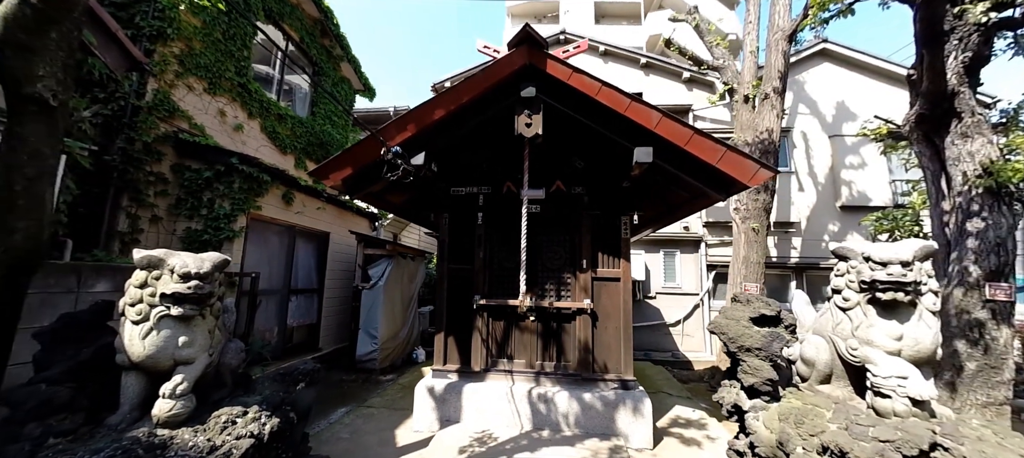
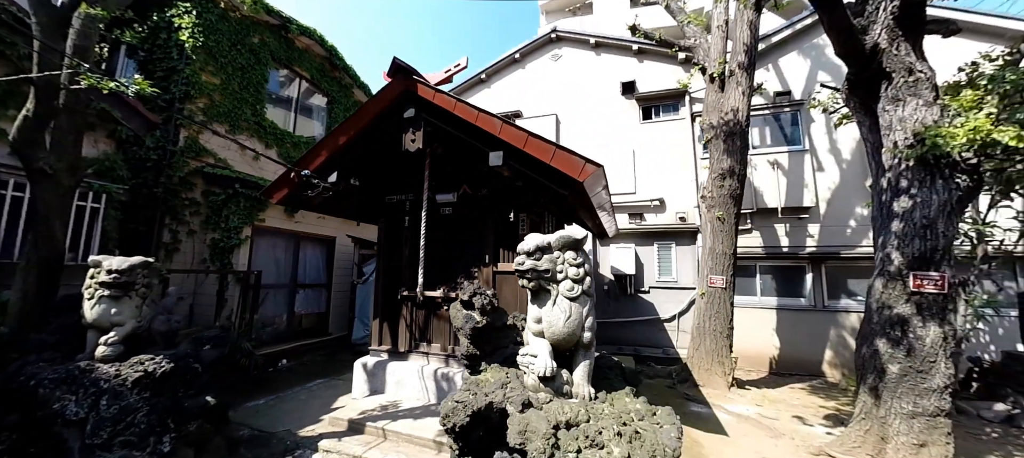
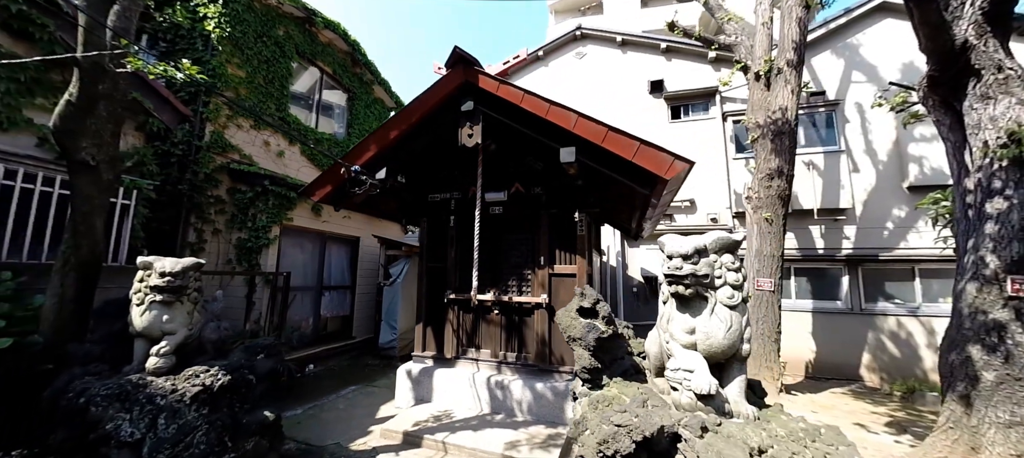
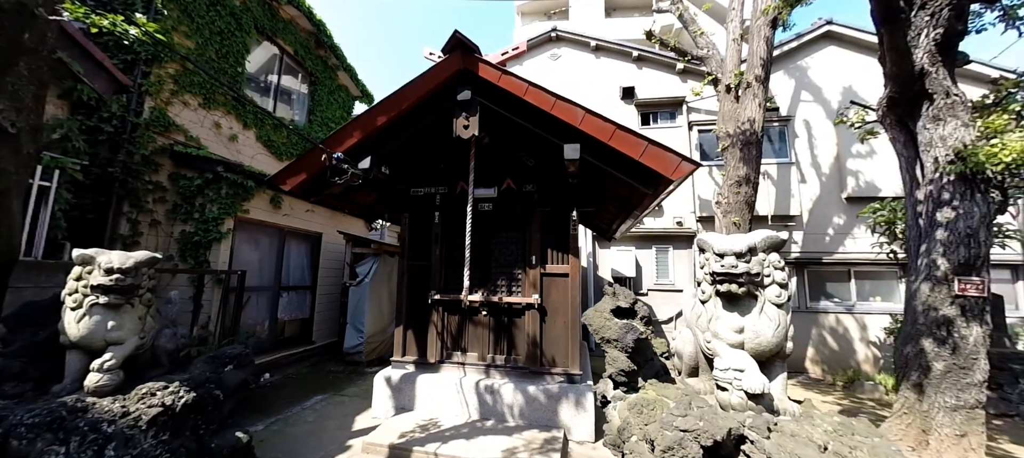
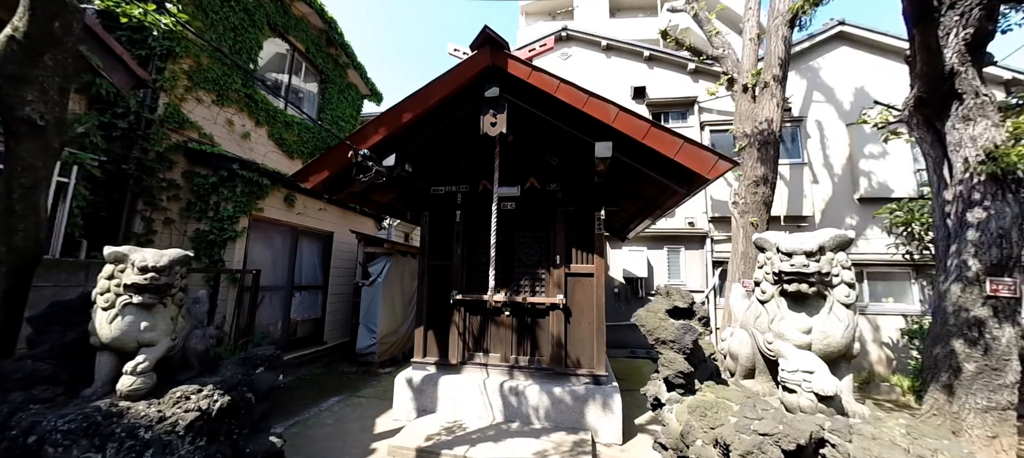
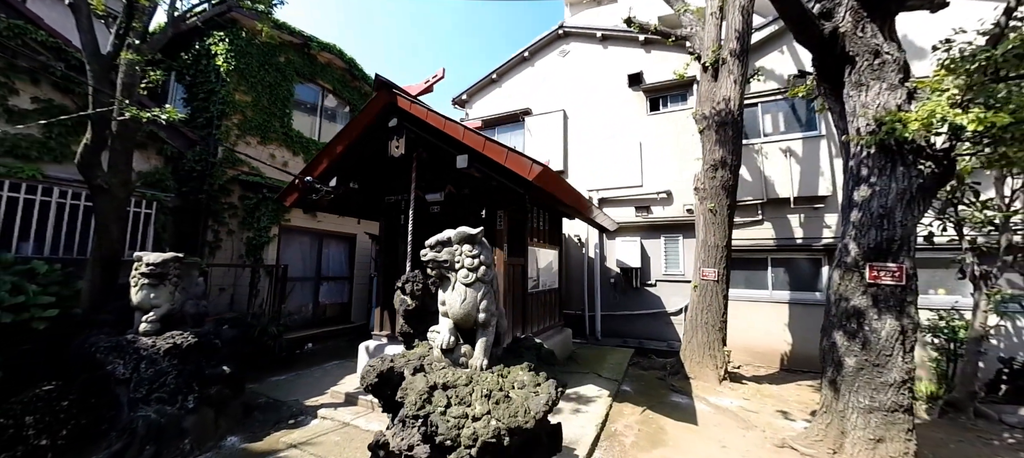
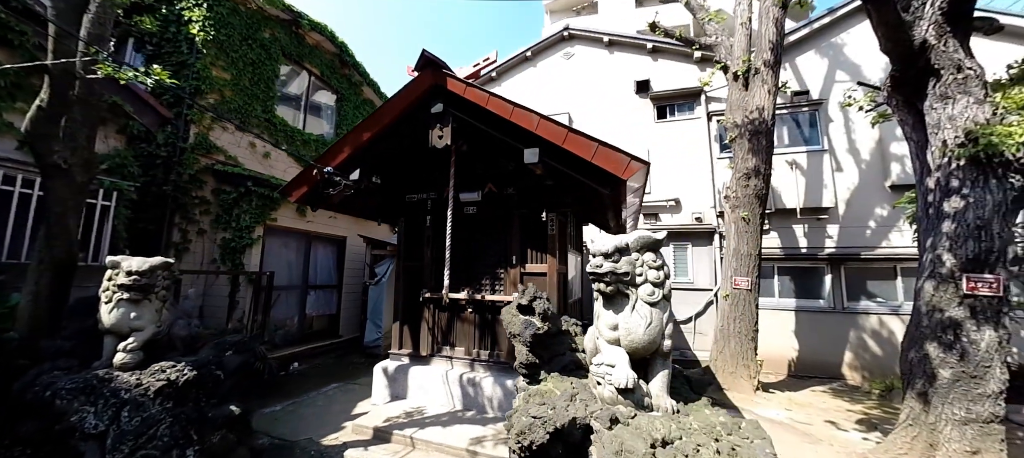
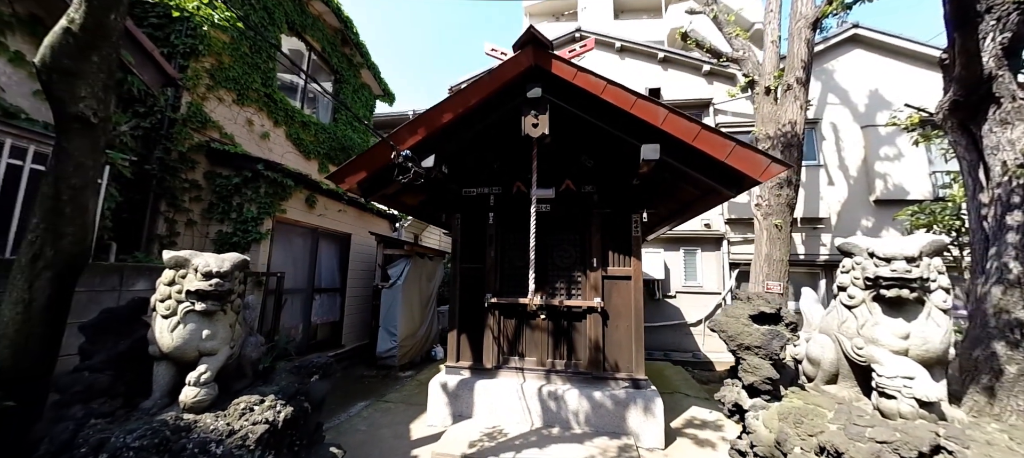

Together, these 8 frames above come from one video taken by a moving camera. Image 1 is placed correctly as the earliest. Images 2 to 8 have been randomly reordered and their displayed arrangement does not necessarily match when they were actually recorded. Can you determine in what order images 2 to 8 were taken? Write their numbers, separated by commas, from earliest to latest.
8, 5, 4, 3, 7, 2, 6
